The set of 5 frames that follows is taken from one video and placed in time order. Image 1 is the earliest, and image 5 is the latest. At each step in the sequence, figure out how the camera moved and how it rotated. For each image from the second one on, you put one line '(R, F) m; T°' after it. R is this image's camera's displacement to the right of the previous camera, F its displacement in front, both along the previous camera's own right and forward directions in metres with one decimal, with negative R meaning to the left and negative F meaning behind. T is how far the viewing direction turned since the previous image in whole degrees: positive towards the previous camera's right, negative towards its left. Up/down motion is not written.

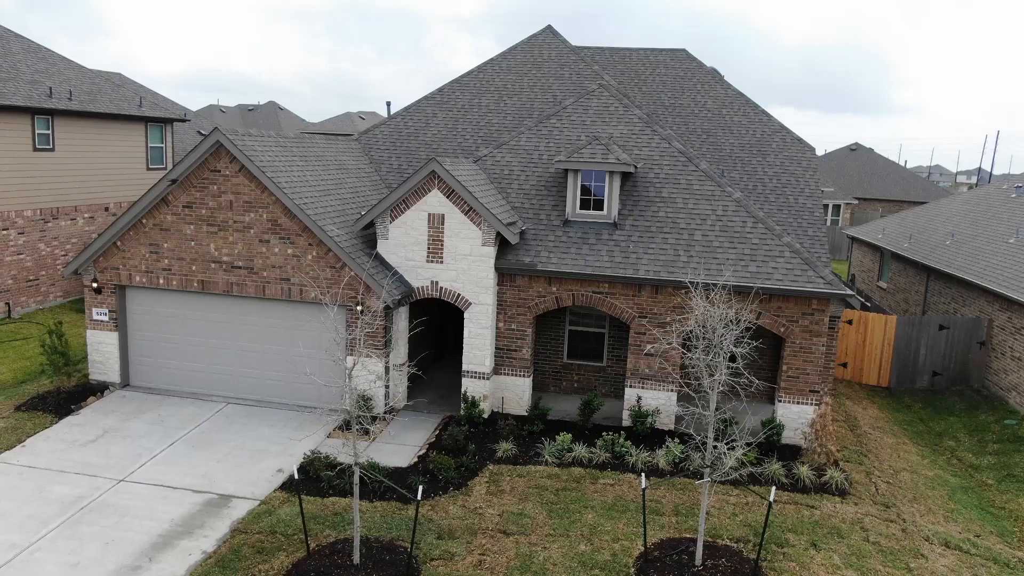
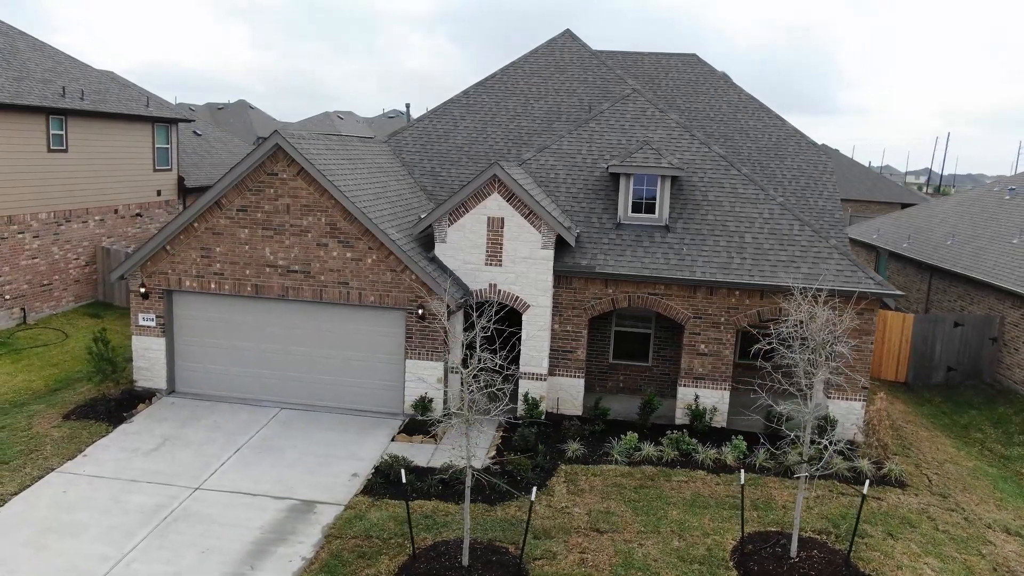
(-1.8, -0.1) m; +3°
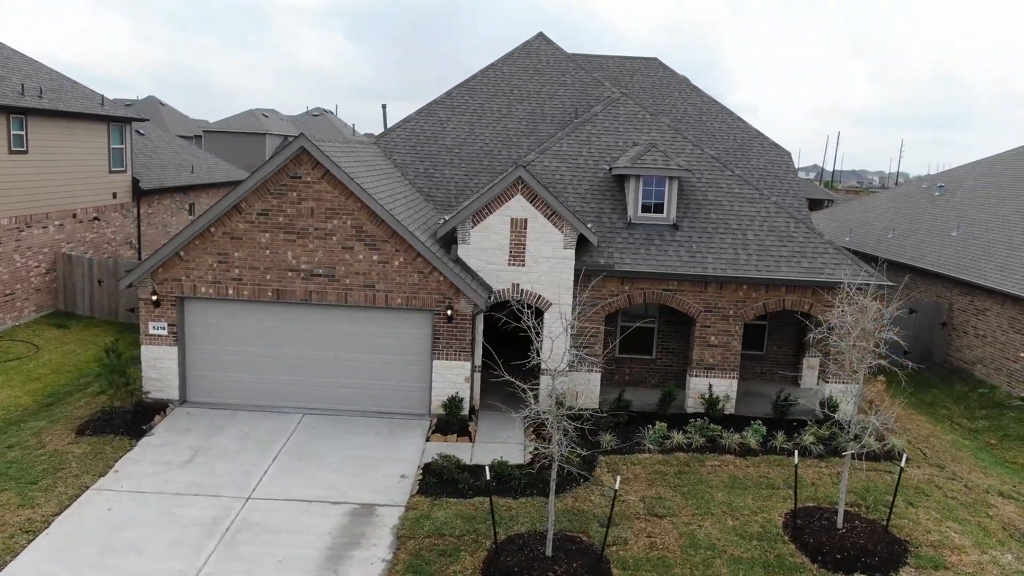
(-2.1, -0.2) m; +7°
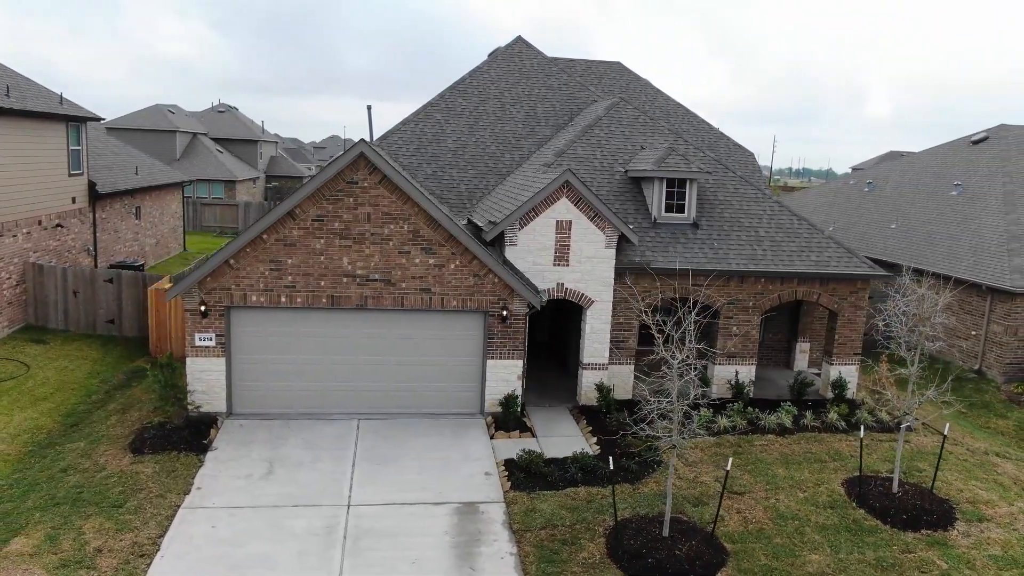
(-3.1, -0.3) m; +8°
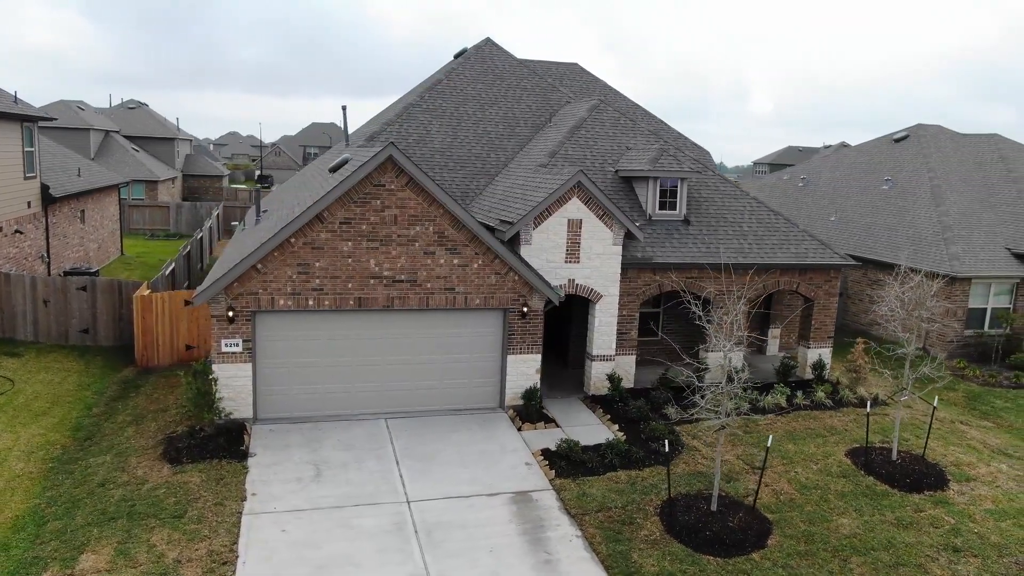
(-2.1, -0.4) m; +7°
